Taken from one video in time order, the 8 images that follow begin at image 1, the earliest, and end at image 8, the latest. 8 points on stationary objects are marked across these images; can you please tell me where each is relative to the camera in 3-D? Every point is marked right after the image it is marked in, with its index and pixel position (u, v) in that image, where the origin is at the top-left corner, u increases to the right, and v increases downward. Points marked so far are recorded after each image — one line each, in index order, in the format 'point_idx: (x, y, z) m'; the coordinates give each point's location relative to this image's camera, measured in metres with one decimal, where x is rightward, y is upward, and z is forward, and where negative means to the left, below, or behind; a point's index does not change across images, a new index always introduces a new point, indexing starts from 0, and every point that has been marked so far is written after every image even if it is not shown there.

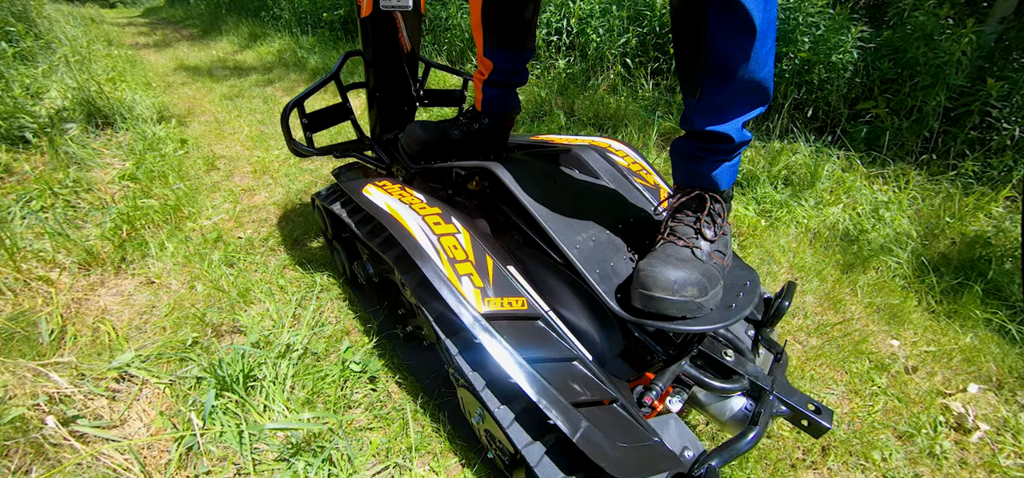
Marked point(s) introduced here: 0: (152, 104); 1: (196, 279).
0: (-1.9, +0.7, +2.5) m
1: (-1.1, -0.1, +1.7) m
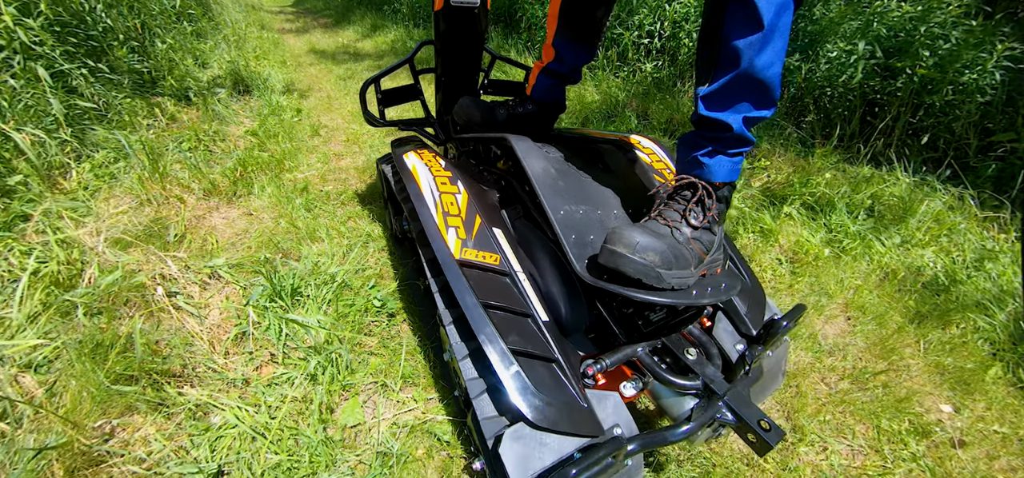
0: (-1.5, +1.0, +3.1) m
1: (-1.0, +0.1, +2.2) m
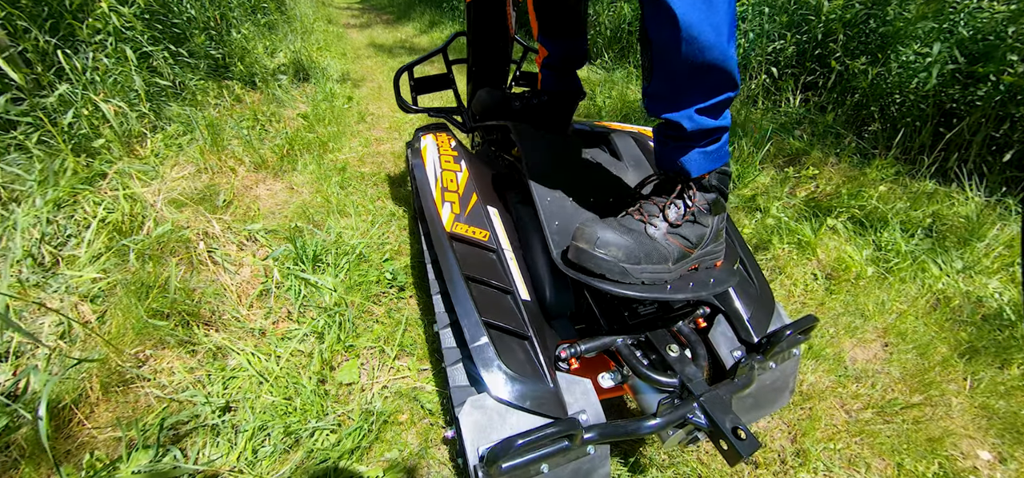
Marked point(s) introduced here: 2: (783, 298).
0: (-1.2, +1.2, +3.4) m
1: (-1.0, +0.2, +2.4) m
2: (+1.3, -0.3, +2.3) m
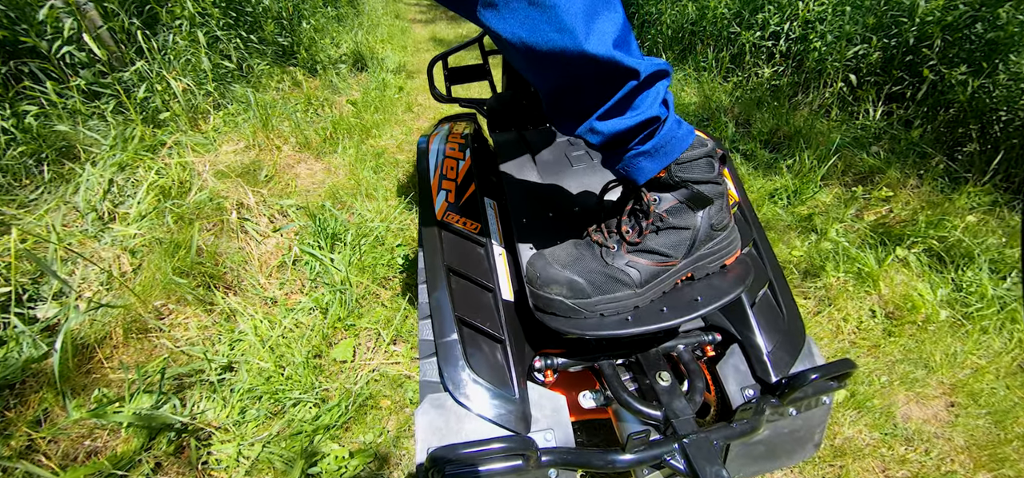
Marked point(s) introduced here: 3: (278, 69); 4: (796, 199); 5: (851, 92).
0: (-0.8, +1.3, +3.5) m
1: (-0.8, +0.3, +2.5) m
2: (+1.3, -0.4, +2.0) m
3: (-1.4, +1.0, +2.9) m
4: (+1.5, +0.2, +2.5) m
5: (+2.1, +0.9, +2.9) m
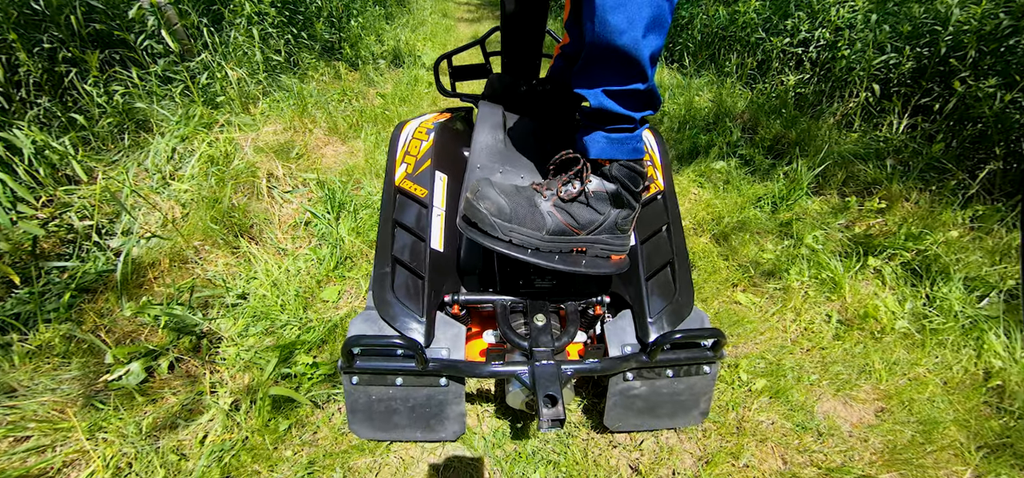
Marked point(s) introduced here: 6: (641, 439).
0: (-0.6, +1.4, +3.9) m
1: (-0.9, +0.5, +2.9) m
2: (+1.1, -0.4, +2.1) m
3: (-1.3, +1.2, +3.3) m
4: (+1.4, +0.2, +2.5) m
5: (+2.1, +0.8, +2.8) m
6: (+0.5, -0.7, +1.7) m
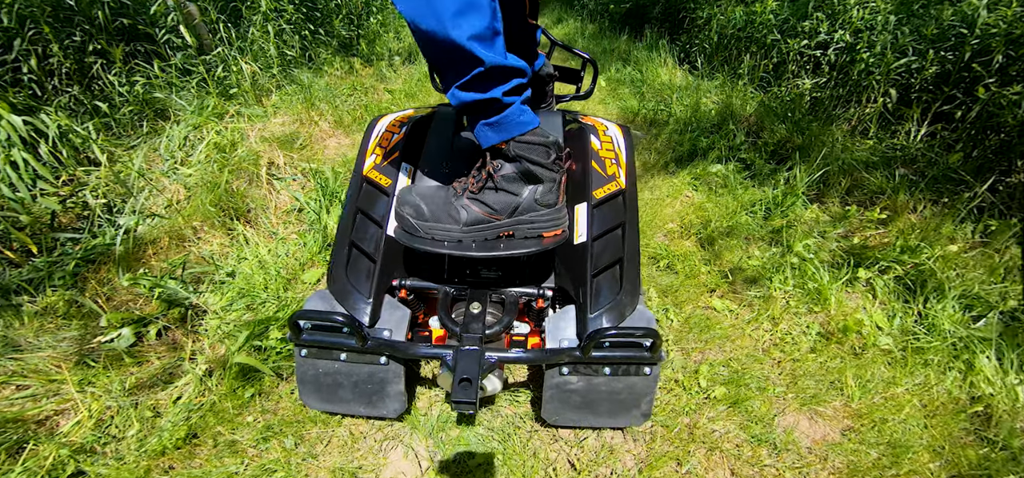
0: (-0.5, +1.5, +4.0) m
1: (-0.9, +0.6, +3.0) m
2: (+1.0, -0.4, +2.0) m
3: (-1.2, +1.3, +3.5) m
4: (+1.3, +0.1, +2.4) m
5: (+2.1, +0.7, +2.6) m
6: (+0.3, -0.7, +1.7) m
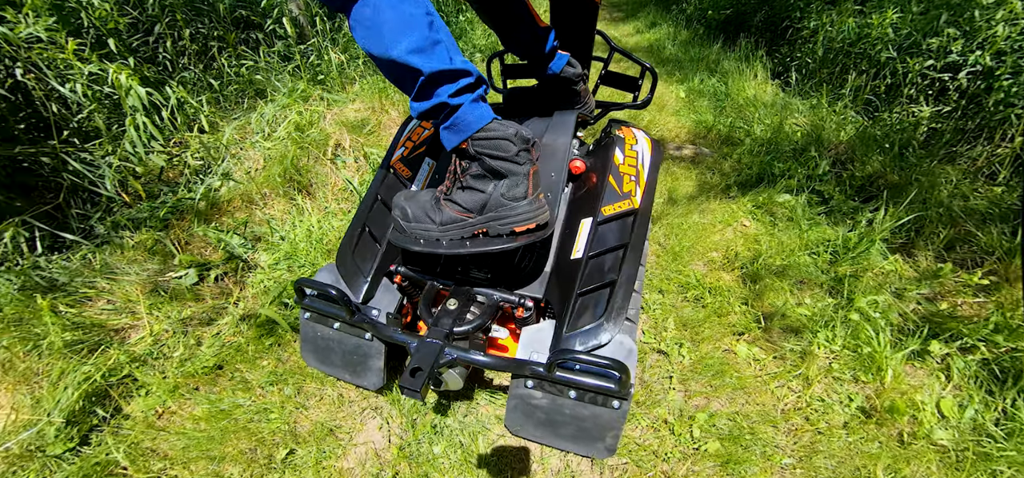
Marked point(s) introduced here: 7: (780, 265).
0: (+0.3, +1.5, +4.0) m
1: (-0.5, +0.7, +3.1) m
2: (+0.9, -0.6, +1.7) m
3: (-0.6, +1.4, +3.7) m
4: (+1.4, -0.1, +2.1) m
5: (+2.3, +0.4, +2.1) m
6: (+0.1, -0.7, +1.7) m
7: (+1.2, -0.1, +2.1) m
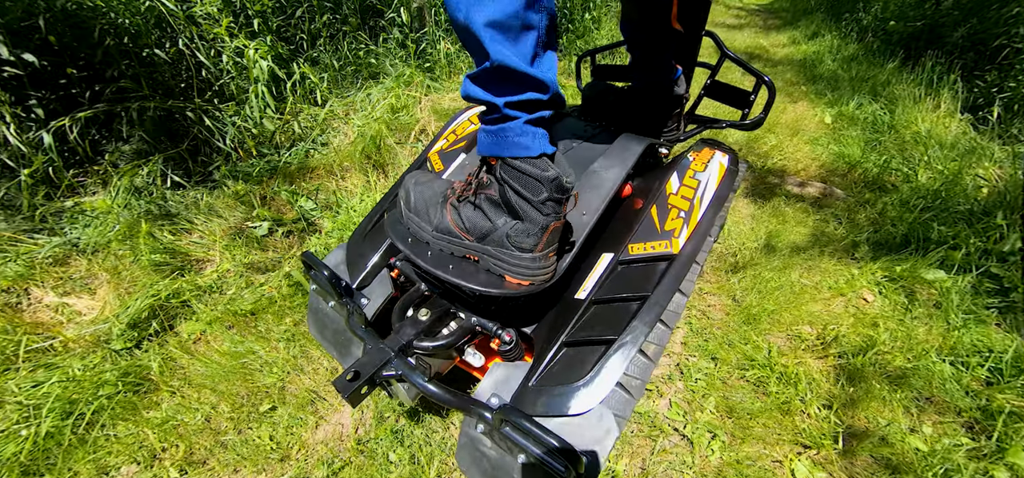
0: (+1.3, +1.2, +3.5) m
1: (+0.1, +0.6, +3.0) m
2: (+0.8, -0.8, +1.2) m
3: (+0.4, +1.3, +3.5) m
4: (+1.4, -0.4, +1.3) m
5: (+2.3, -0.1, +1.1) m
6: (0.0, -0.8, +1.4) m
7: (+1.2, -0.4, +1.5) m
